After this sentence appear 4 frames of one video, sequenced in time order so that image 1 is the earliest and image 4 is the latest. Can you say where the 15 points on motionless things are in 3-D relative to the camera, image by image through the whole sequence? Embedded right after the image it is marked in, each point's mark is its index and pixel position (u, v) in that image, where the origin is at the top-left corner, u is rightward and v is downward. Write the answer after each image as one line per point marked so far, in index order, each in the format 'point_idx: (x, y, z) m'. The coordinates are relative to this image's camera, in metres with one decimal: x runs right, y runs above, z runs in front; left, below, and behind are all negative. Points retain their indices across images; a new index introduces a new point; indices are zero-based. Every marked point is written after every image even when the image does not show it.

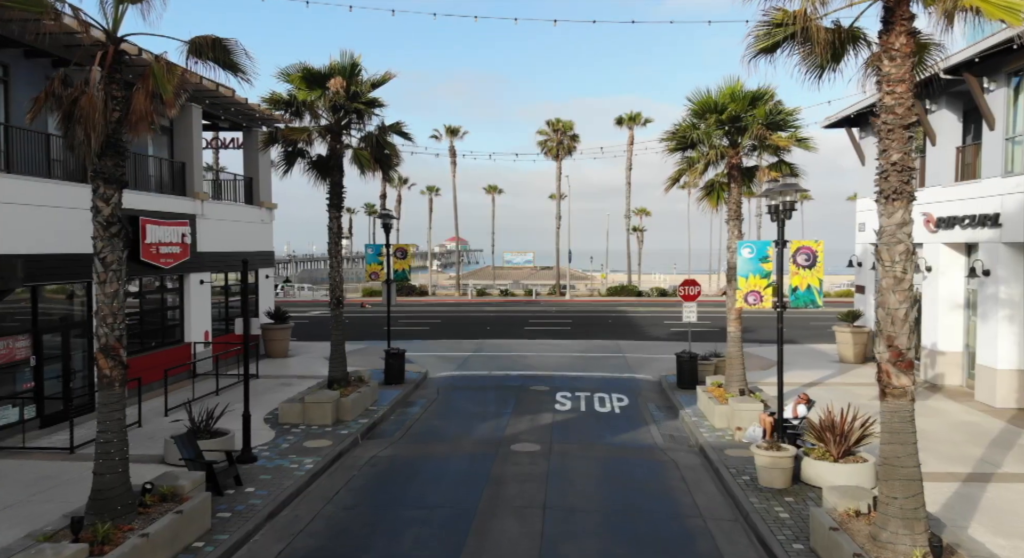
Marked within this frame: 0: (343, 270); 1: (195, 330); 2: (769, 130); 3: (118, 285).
0: (-3.5, +0.2, +15.5) m
1: (-8.2, -1.3, +19.4) m
2: (+4.9, +2.8, +14.4) m
3: (-4.3, -0.1, +8.2) m
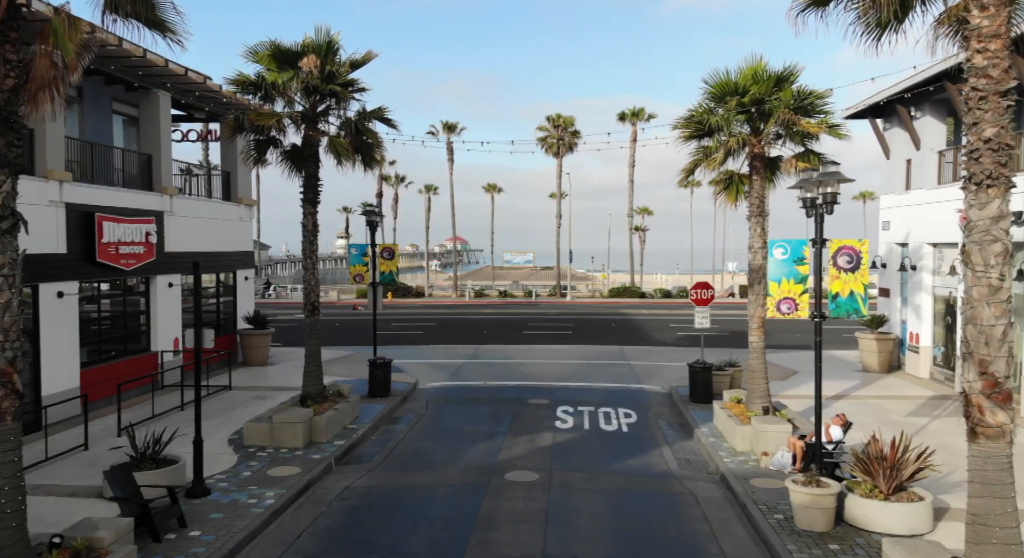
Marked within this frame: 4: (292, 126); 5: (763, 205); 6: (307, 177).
0: (-3.6, +0.1, +13.9) m
1: (-8.2, -1.4, +17.8) m
2: (+4.8, +2.8, +12.7) m
3: (-4.4, -0.1, +6.6) m
4: (-4.1, +2.8, +13.9) m
5: (+4.4, +1.3, +13.3) m
6: (-3.8, +1.9, +14.0) m
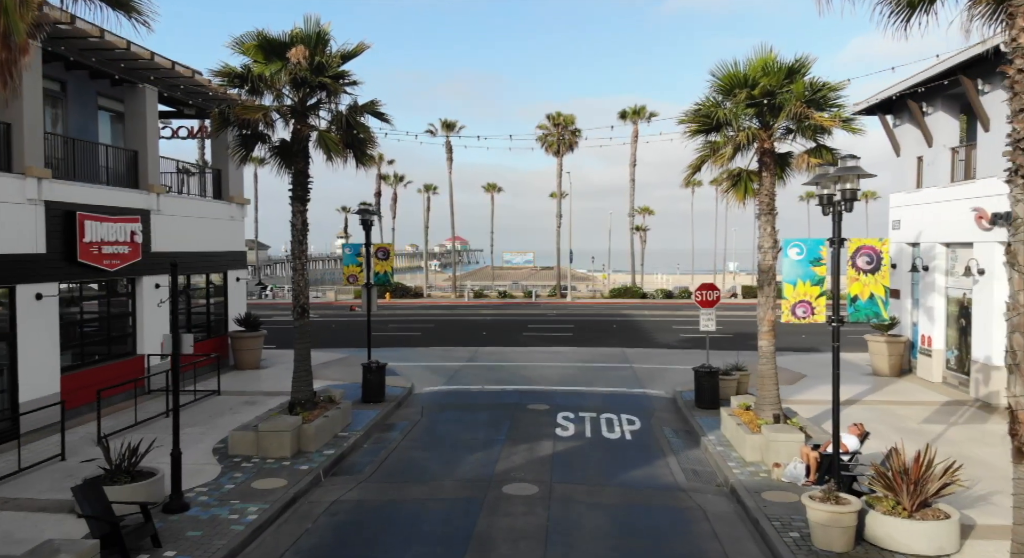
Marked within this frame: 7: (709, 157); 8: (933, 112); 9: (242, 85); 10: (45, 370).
0: (-3.6, +0.1, +13.3) m
1: (-8.3, -1.4, +17.2) m
2: (+4.8, +2.7, +12.1) m
3: (-4.4, -0.2, +6.0) m
4: (-4.1, +2.8, +13.3) m
5: (+4.4, +1.3, +12.7) m
6: (-3.8, +1.9, +13.4) m
7: (+3.5, +2.2, +13.4) m
8: (+10.3, +4.1, +18.3) m
9: (-4.6, +3.3, +13.0) m
10: (-8.5, -1.7, +13.8) m
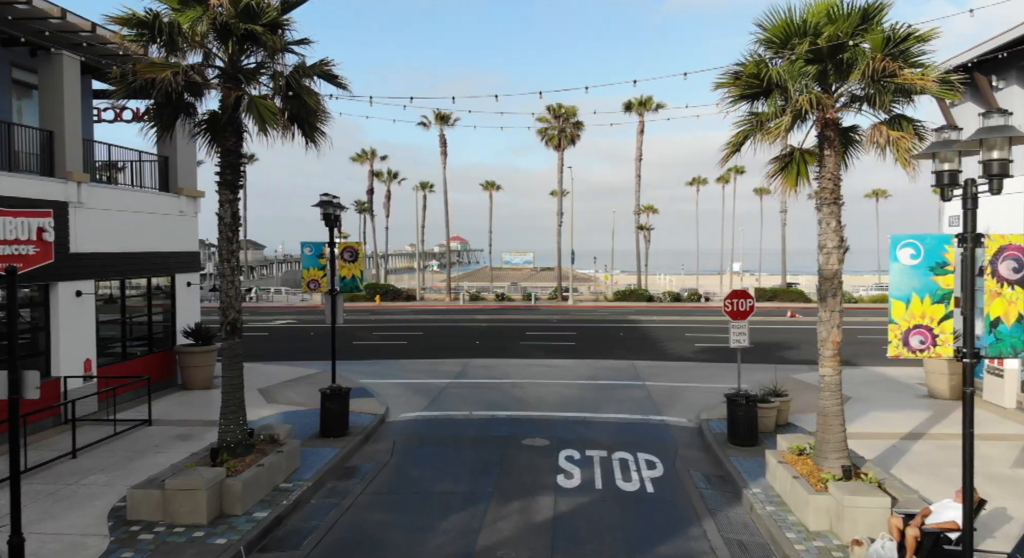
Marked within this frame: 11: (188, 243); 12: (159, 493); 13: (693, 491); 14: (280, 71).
0: (-3.8, 0.0, +10.4) m
1: (-8.4, -1.5, +14.3) m
2: (+4.6, +2.6, +9.2) m
3: (-4.6, -0.3, +3.1) m
4: (-4.2, +2.7, +10.4) m
5: (+4.2, +1.2, +9.8) m
6: (-4.0, +1.8, +10.5) m
7: (+3.3, +2.0, +10.5) m
8: (+10.1, +4.0, +15.4) m
9: (-4.8, +3.2, +10.1) m
10: (-8.7, -1.8, +10.9) m
11: (-7.9, +0.9, +18.3) m
12: (-4.3, -2.6, +9.1) m
13: (+2.6, -3.0, +10.7) m
14: (-3.2, +2.8, +10.4) m
